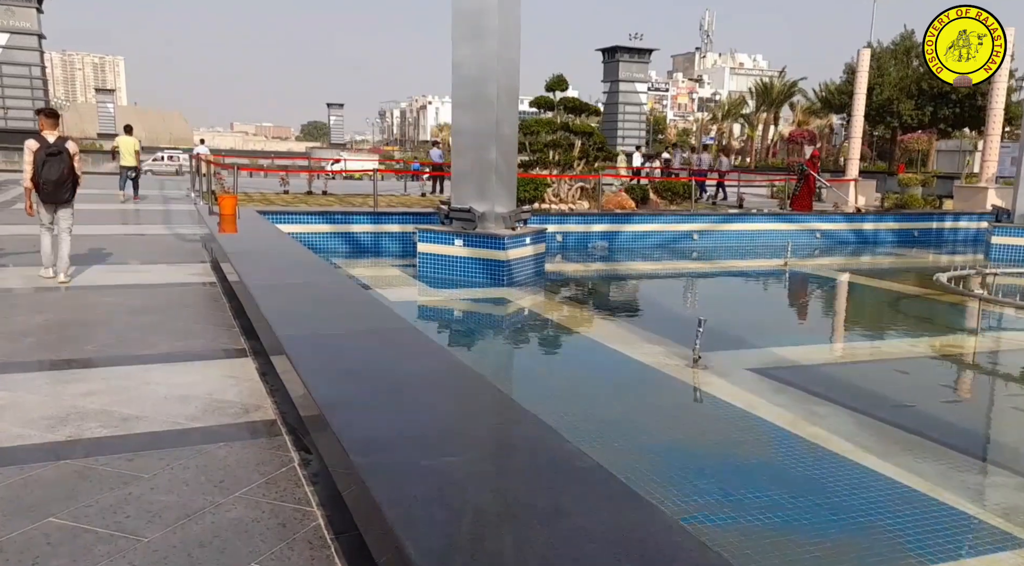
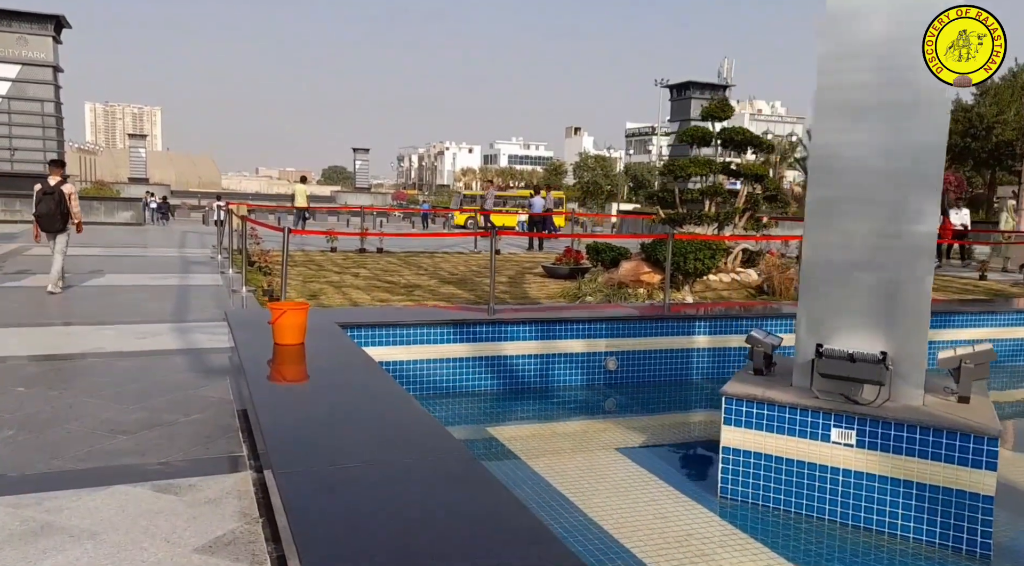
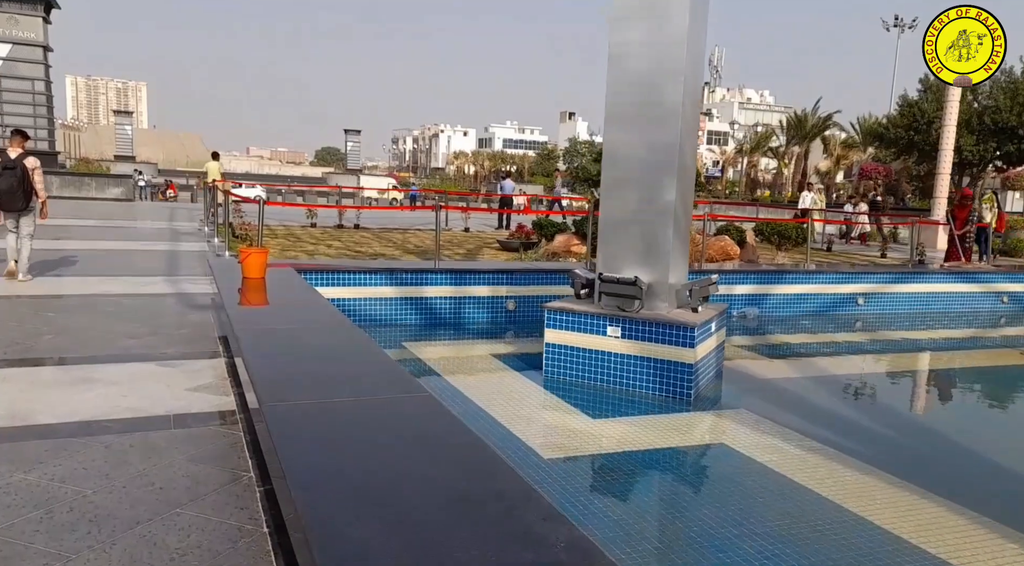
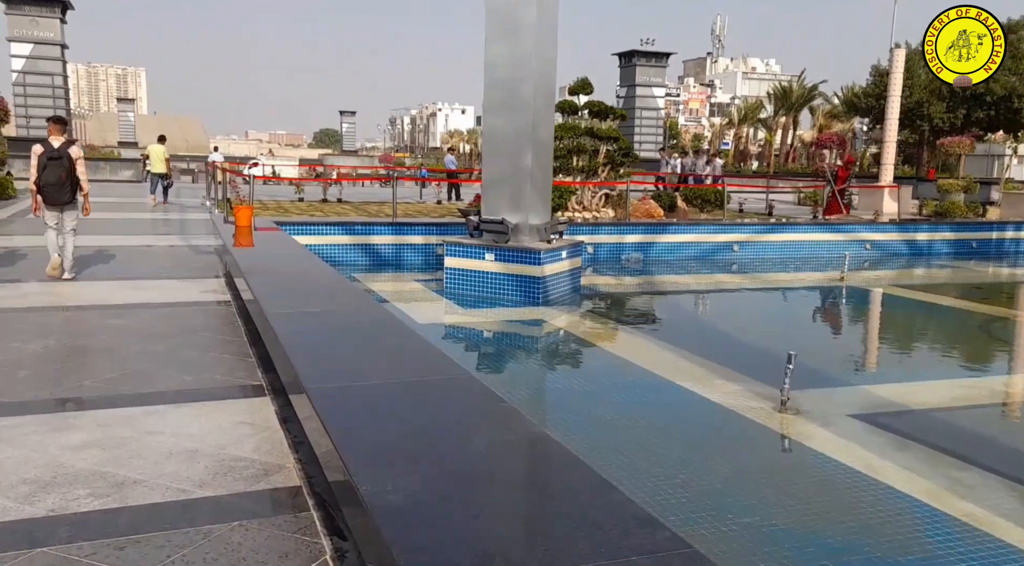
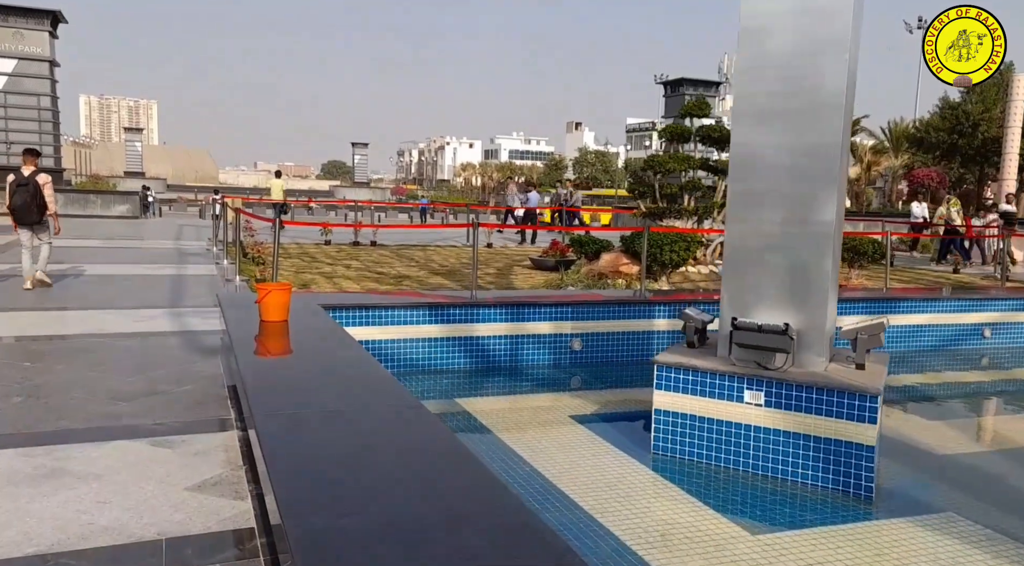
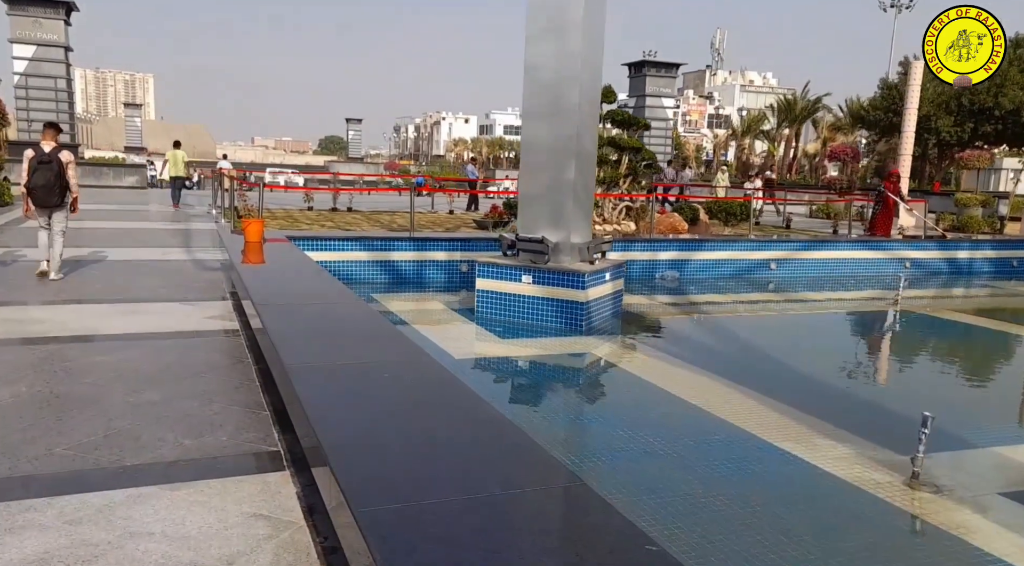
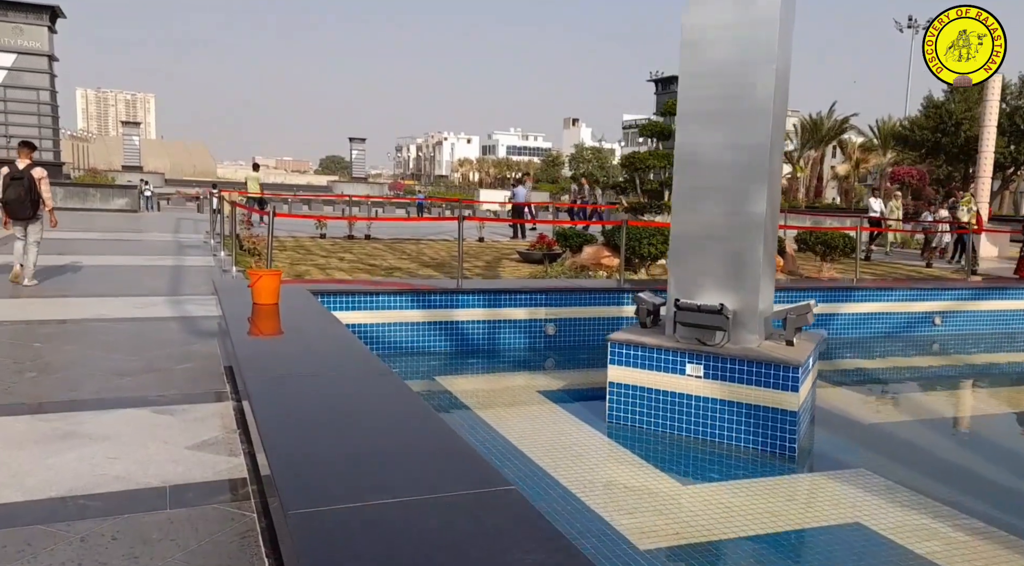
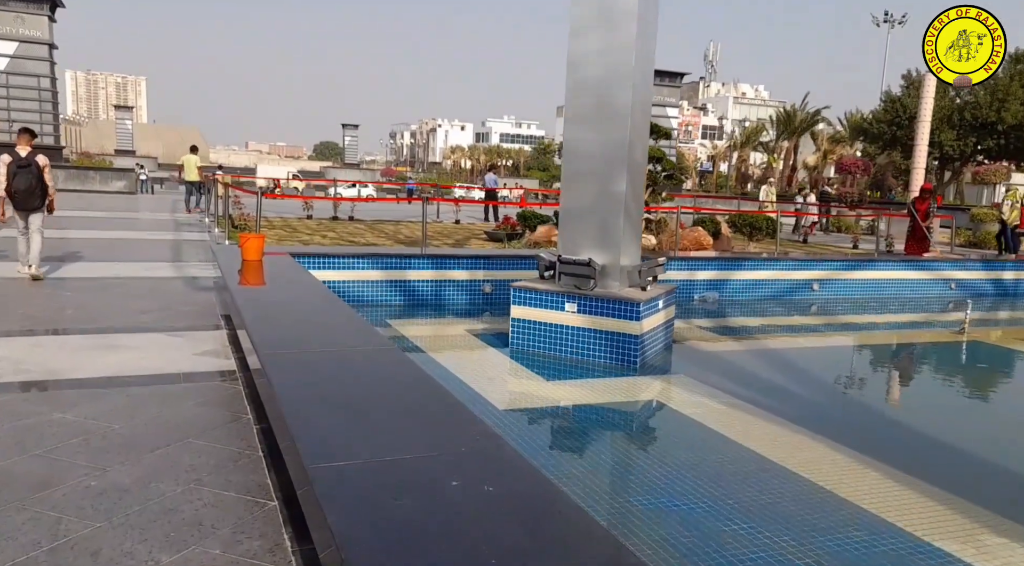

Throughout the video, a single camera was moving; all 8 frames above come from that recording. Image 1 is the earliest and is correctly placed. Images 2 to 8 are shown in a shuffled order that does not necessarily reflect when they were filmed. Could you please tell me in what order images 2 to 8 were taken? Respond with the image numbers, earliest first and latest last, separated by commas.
4, 6, 8, 3, 7, 5, 2
